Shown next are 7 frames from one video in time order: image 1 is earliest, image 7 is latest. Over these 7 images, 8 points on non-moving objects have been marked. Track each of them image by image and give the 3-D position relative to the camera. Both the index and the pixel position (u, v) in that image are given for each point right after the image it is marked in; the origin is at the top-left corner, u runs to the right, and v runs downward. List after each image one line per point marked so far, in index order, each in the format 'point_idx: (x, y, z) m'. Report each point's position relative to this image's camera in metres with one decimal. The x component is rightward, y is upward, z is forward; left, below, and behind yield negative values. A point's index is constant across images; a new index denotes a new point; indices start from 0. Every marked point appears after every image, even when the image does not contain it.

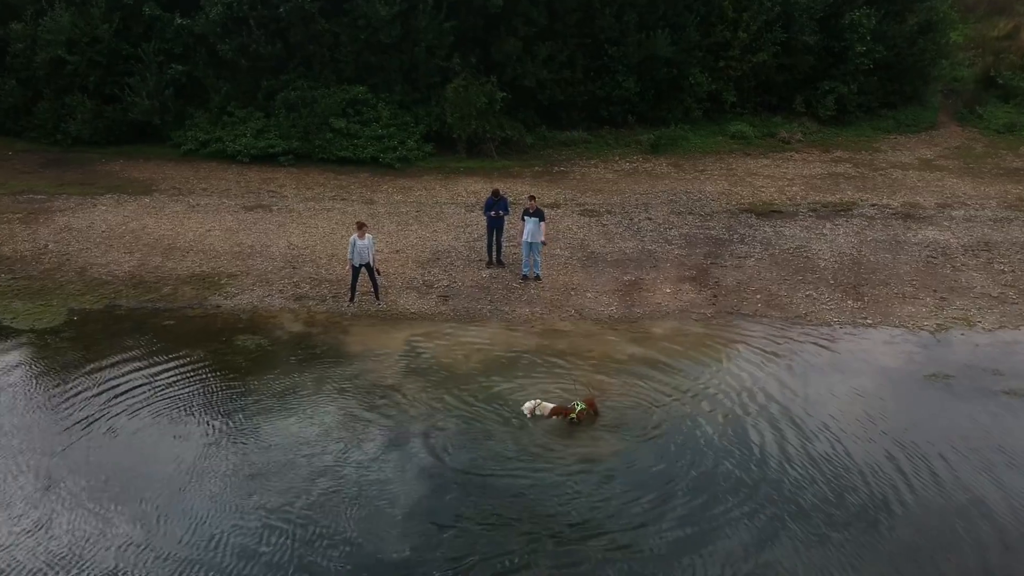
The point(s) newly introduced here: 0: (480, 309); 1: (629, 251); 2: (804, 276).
0: (-0.6, -0.3, +16.8) m
1: (+2.2, +0.7, +19.2) m
2: (+5.3, +0.2, +18.3) m
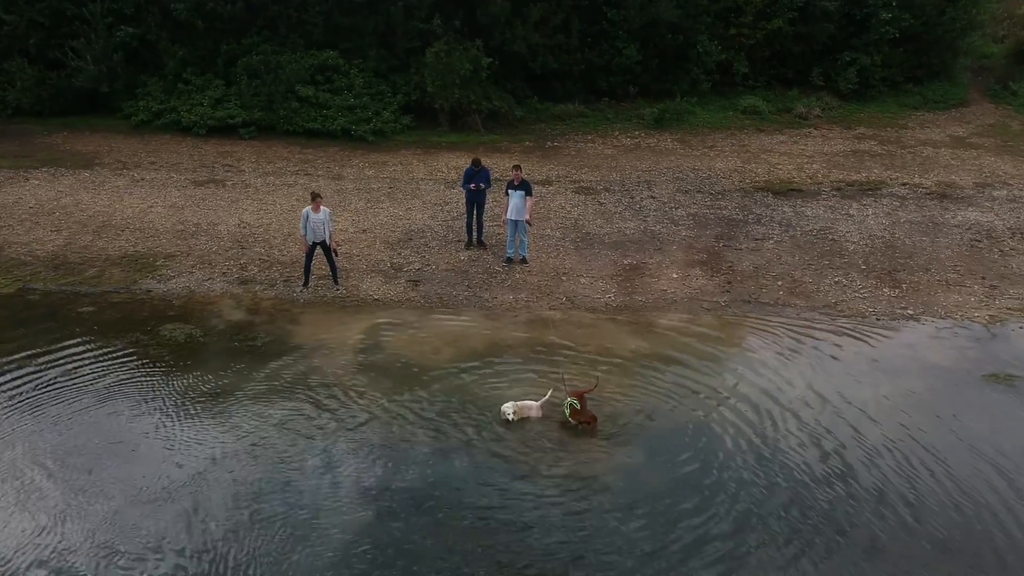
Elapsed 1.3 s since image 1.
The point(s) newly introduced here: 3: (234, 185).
0: (-0.8, -0.1, +14.4) m
1: (+2.0, +0.9, +16.8) m
2: (+5.0, +0.4, +15.9) m
3: (-5.1, +1.9, +18.4) m
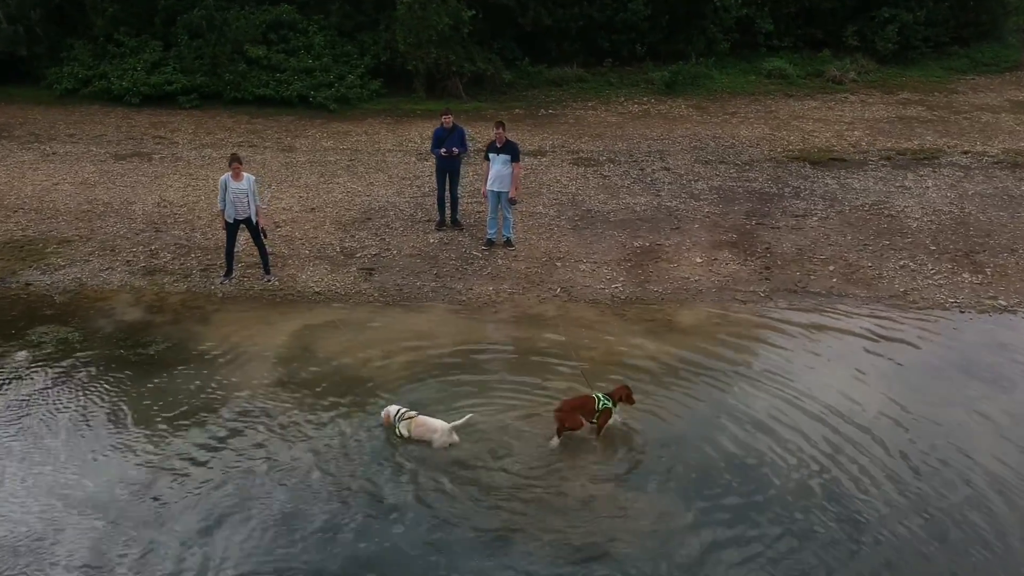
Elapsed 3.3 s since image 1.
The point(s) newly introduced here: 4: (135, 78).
0: (-1.1, 0.0, +11.2) m
1: (+1.7, +1.1, +13.7) m
2: (+4.8, +0.6, +12.7) m
3: (-5.3, +2.0, +15.3) m
4: (-6.6, +3.7, +17.7) m
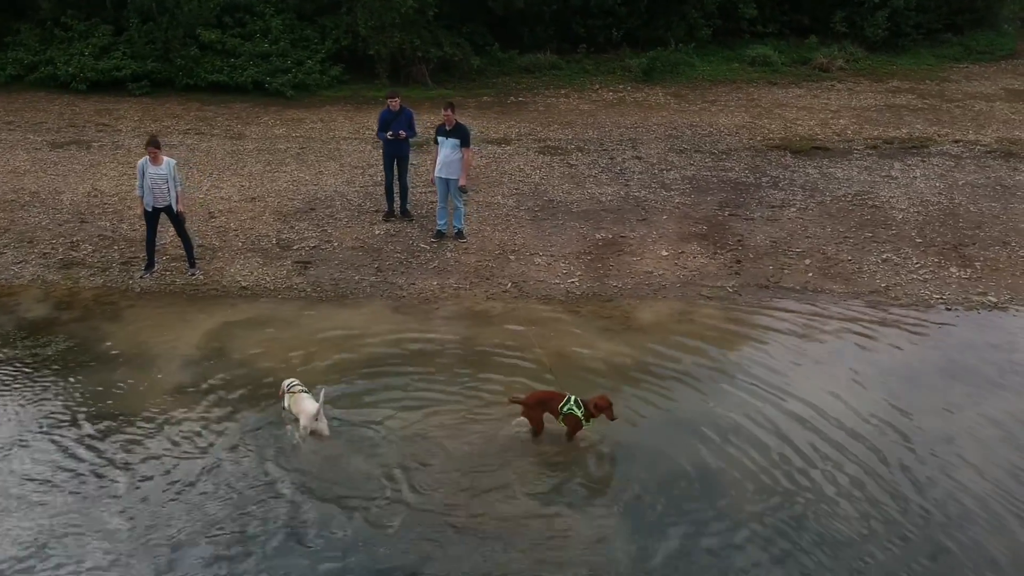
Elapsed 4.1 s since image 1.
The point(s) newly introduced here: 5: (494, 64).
0: (-1.6, +0.1, +10.3) m
1: (+1.2, +1.1, +12.7) m
2: (+4.3, +0.6, +11.8) m
3: (-5.8, +2.0, +14.4) m
4: (-7.2, +3.8, +16.8) m
5: (-0.3, +4.1, +18.4) m
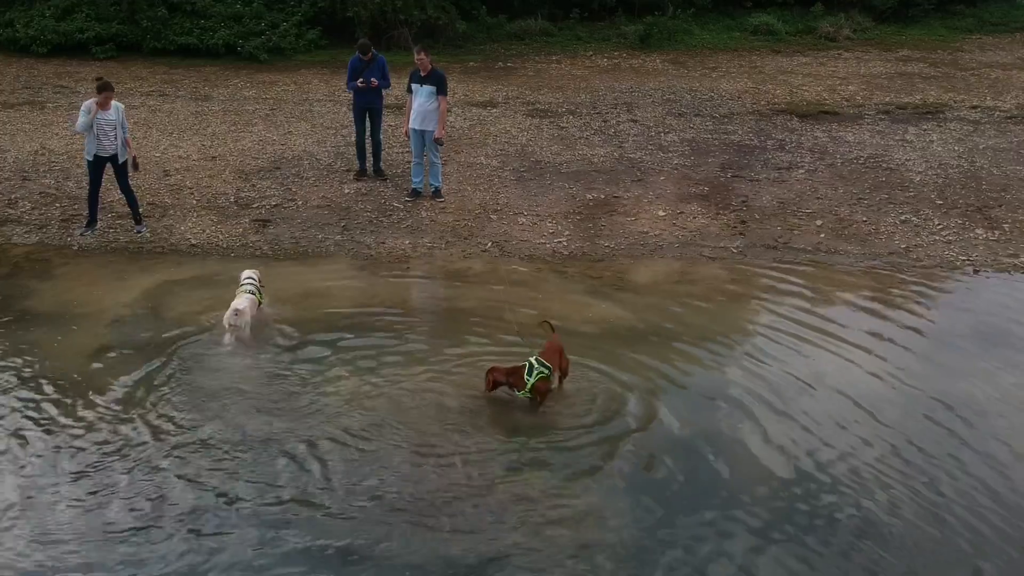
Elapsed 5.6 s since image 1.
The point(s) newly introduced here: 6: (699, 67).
0: (-1.8, +0.4, +9.3) m
1: (+1.0, +1.5, +11.7) m
2: (+4.1, +1.0, +10.8) m
3: (-6.0, +2.4, +13.4) m
4: (-7.4, +4.1, +15.8) m
5: (-0.5, +4.4, +17.4) m
6: (+3.0, +3.6, +16.3) m
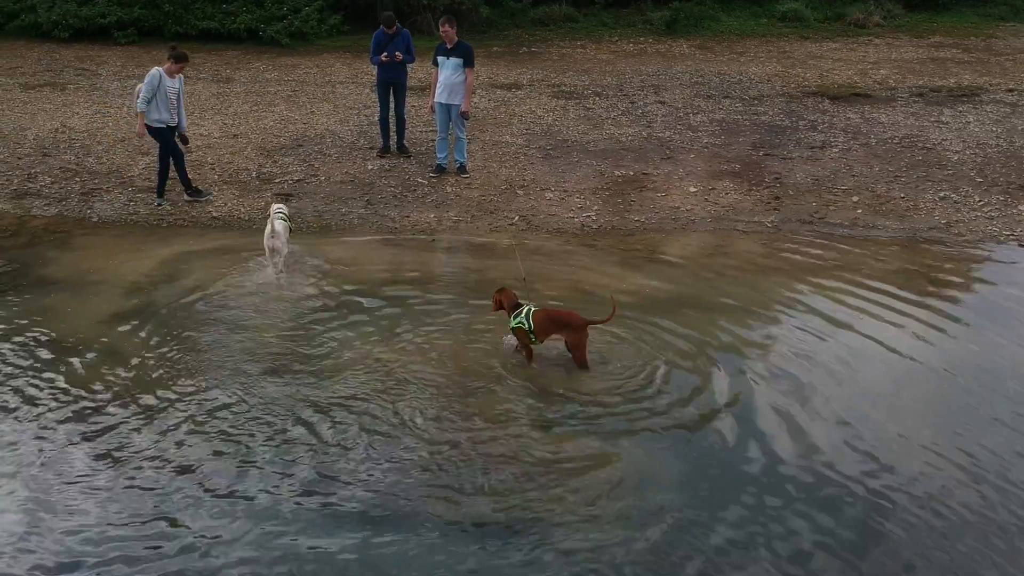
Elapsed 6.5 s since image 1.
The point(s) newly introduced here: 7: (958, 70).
0: (-1.5, +0.7, +9.1) m
1: (+1.3, +1.7, +11.5) m
2: (+4.4, +1.2, +10.5) m
3: (-5.7, +2.6, +13.3) m
4: (-7.0, +4.3, +15.7) m
5: (-0.1, +4.6, +17.2) m
6: (+3.4, +3.8, +16.0) m
7: (+6.8, +3.3, +15.3) m
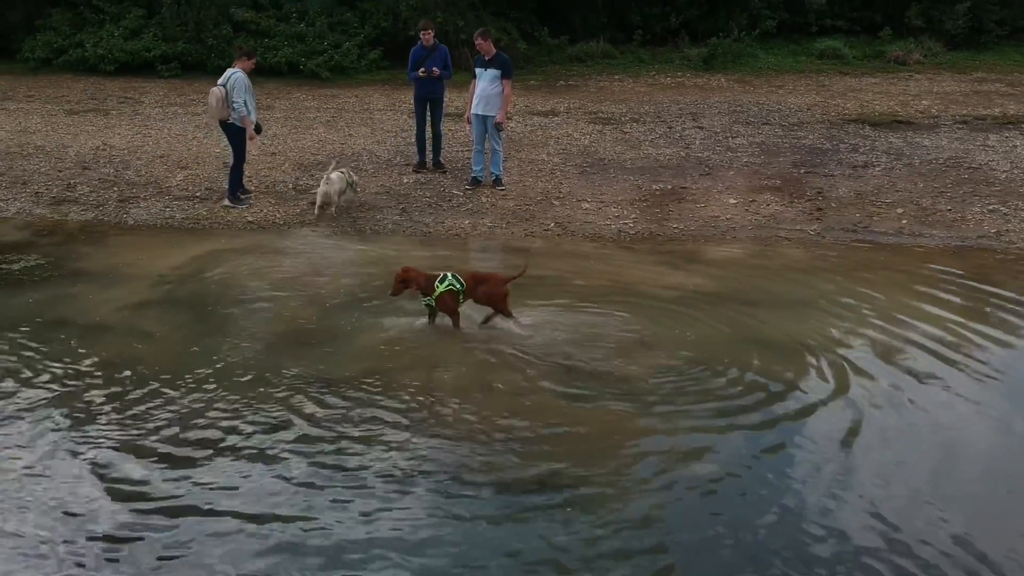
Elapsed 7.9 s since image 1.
0: (-1.2, +0.6, +9.0) m
1: (+1.7, +1.5, +11.4) m
2: (+4.7, +1.0, +10.3) m
3: (-5.2, +2.3, +13.4) m
4: (-6.4, +3.9, +16.1) m
5: (+0.5, +4.0, +17.3) m
6: (+4.0, +3.2, +15.9) m
7: (+7.3, +2.8, +15.0) m
